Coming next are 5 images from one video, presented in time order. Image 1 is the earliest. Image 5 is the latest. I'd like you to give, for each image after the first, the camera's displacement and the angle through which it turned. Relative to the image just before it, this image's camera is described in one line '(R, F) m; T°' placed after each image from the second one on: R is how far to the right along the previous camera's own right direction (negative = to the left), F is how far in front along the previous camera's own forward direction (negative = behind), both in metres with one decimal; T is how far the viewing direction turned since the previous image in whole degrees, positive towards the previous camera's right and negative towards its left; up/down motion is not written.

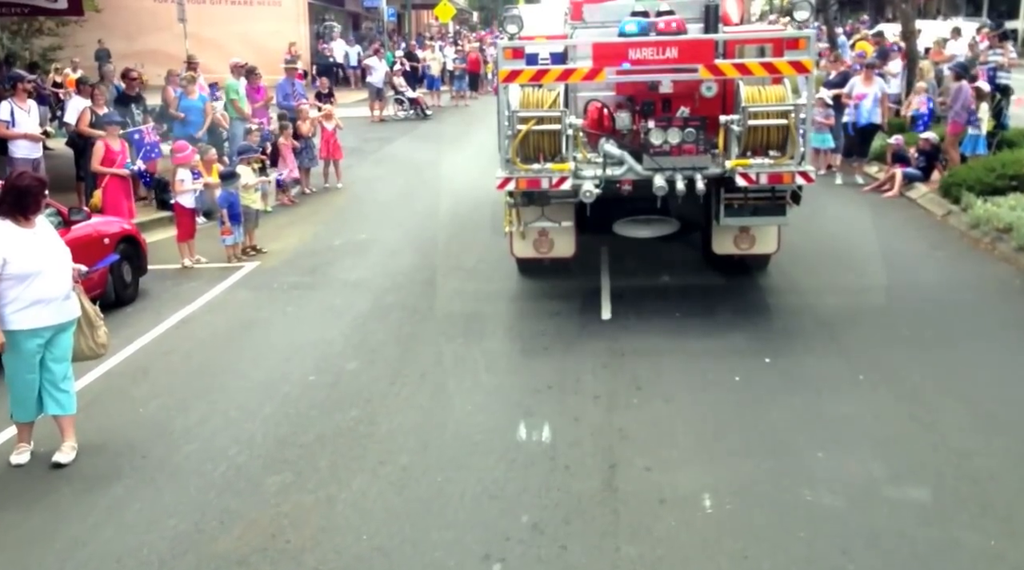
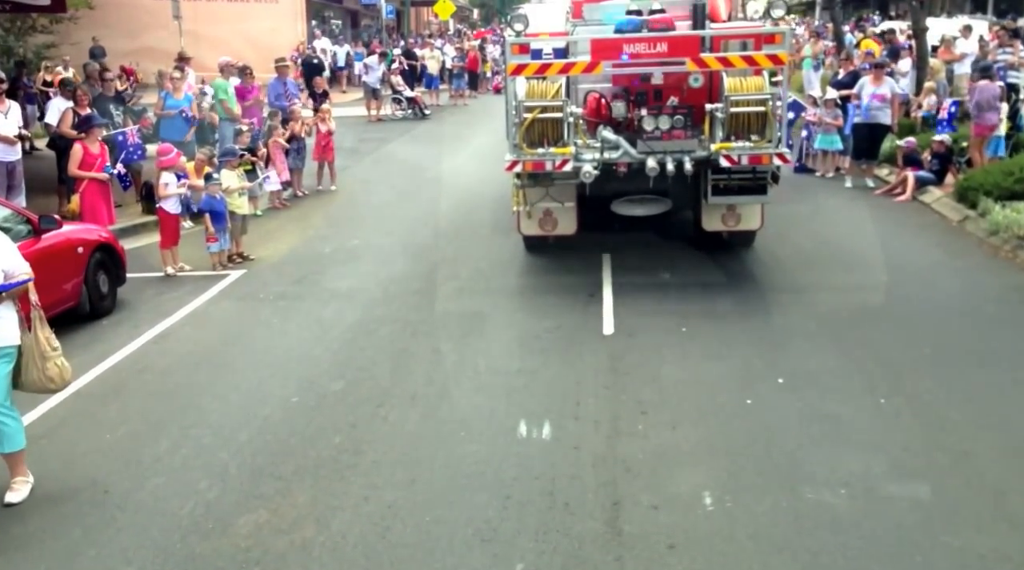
(0.0, +0.4) m; 0°
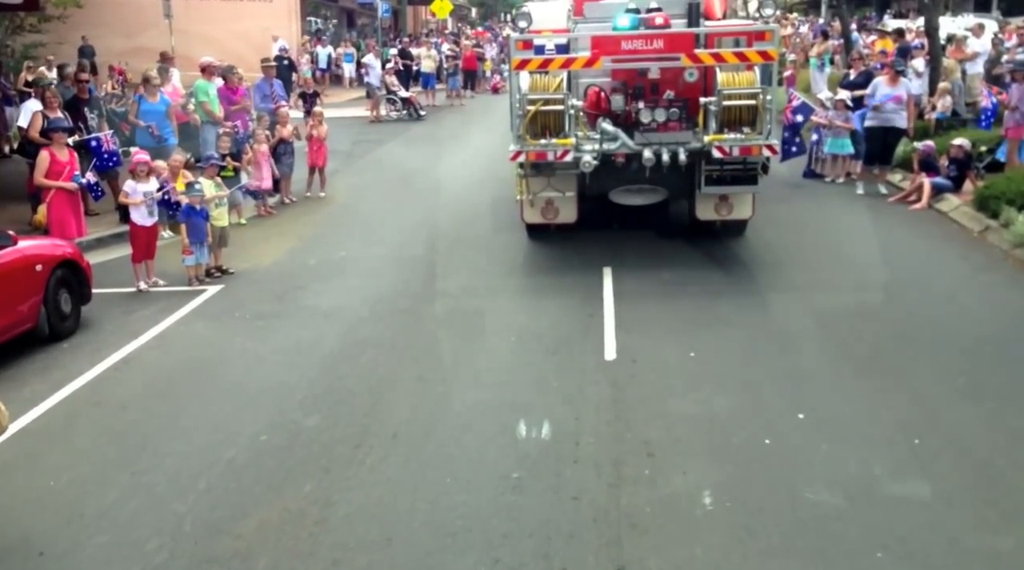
(0.0, +0.6) m; 0°
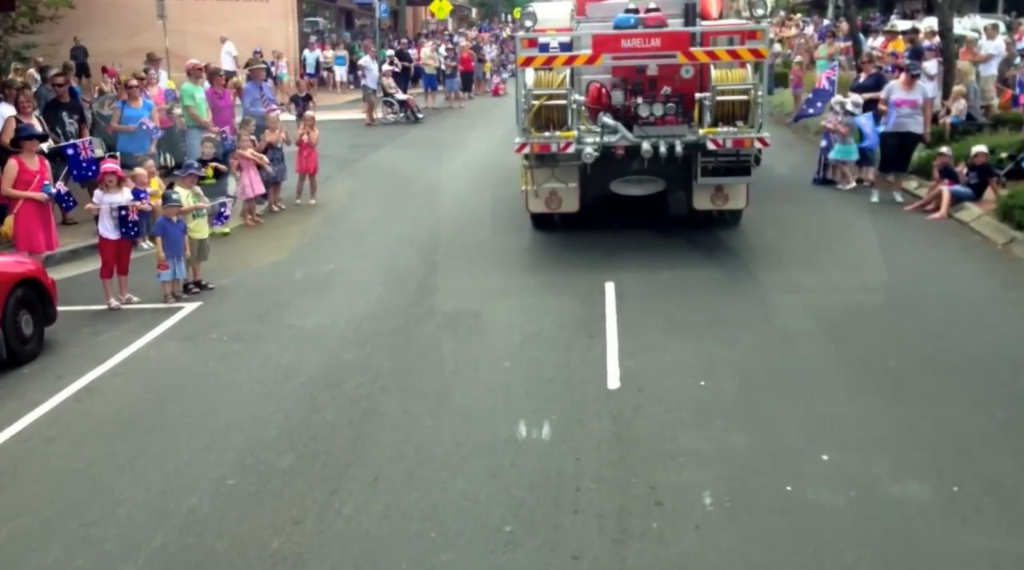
(0.0, +0.5) m; 0°
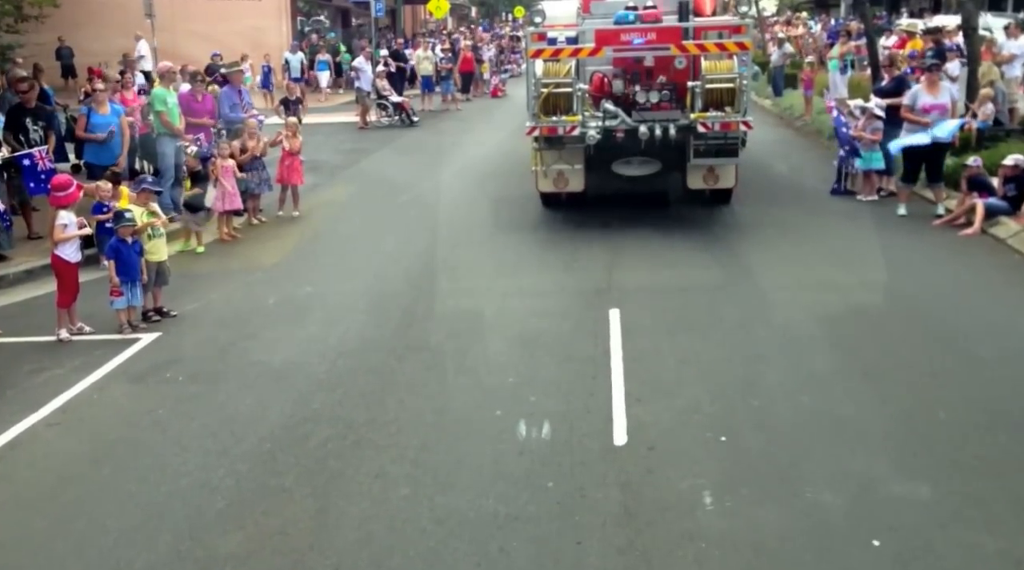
(+0.1, +0.9) m; 0°
